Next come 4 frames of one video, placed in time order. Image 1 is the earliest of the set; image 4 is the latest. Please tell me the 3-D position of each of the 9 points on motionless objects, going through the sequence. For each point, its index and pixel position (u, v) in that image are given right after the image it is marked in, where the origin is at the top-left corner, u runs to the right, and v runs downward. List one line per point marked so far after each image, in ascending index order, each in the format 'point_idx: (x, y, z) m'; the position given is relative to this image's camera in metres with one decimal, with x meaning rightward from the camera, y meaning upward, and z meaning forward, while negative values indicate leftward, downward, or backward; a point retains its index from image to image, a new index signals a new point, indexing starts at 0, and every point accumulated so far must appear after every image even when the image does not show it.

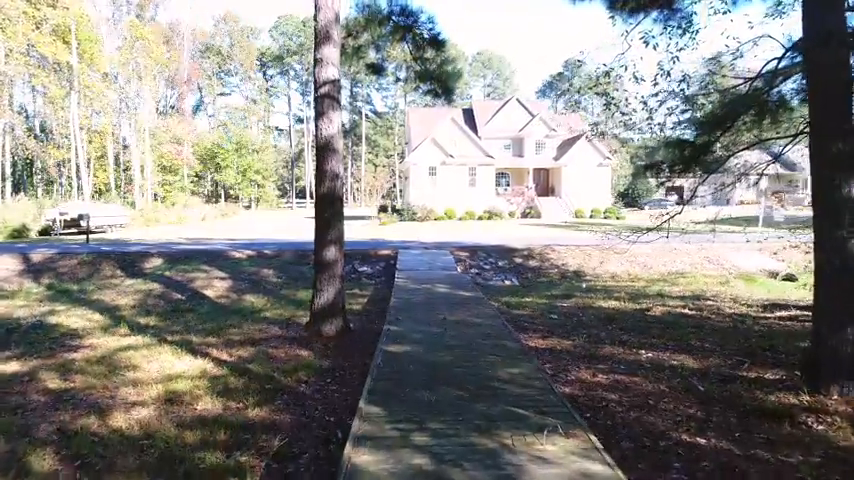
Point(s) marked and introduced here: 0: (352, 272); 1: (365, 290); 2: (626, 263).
0: (-1.5, -0.6, +11.9) m
1: (-1.1, -0.9, +10.4) m
2: (+4.3, -0.5, +12.8) m
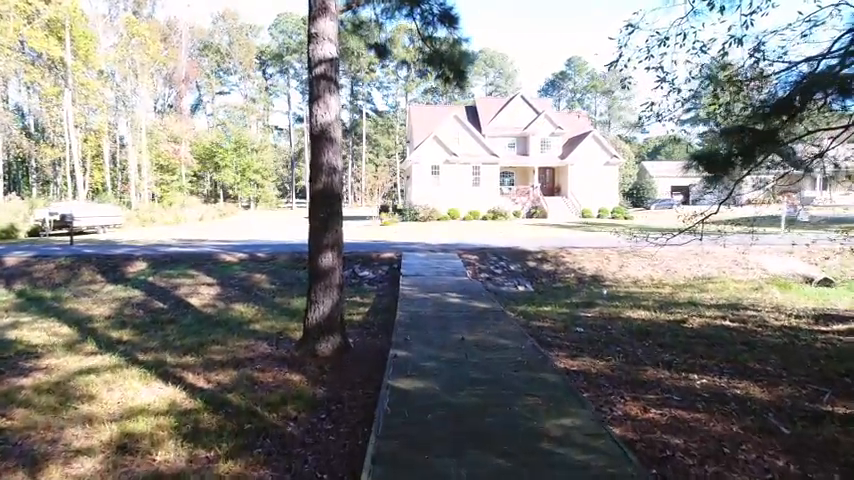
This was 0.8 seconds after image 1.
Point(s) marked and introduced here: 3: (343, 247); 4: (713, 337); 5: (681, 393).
0: (-1.4, -0.7, +11.0) m
1: (-1.0, -1.0, +9.4) m
2: (+4.5, -0.5, +11.8) m
3: (-0.8, -0.1, +5.9) m
4: (+3.3, -1.1, +6.7) m
5: (+2.1, -1.3, +4.8) m
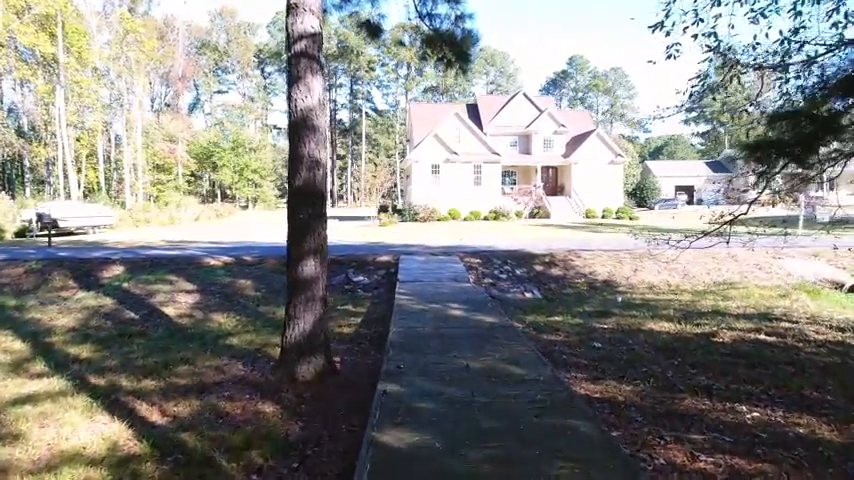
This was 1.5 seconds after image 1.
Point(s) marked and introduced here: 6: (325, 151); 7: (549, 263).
0: (-1.4, -0.7, +10.2) m
1: (-1.0, -1.0, +8.6) m
2: (+4.4, -0.6, +11.0) m
3: (-0.9, -0.1, +5.1) m
4: (+3.2, -1.1, +5.8) m
5: (+2.0, -1.3, +3.9) m
6: (-0.9, +0.7, +5.0) m
7: (+2.3, -0.4, +11.2) m
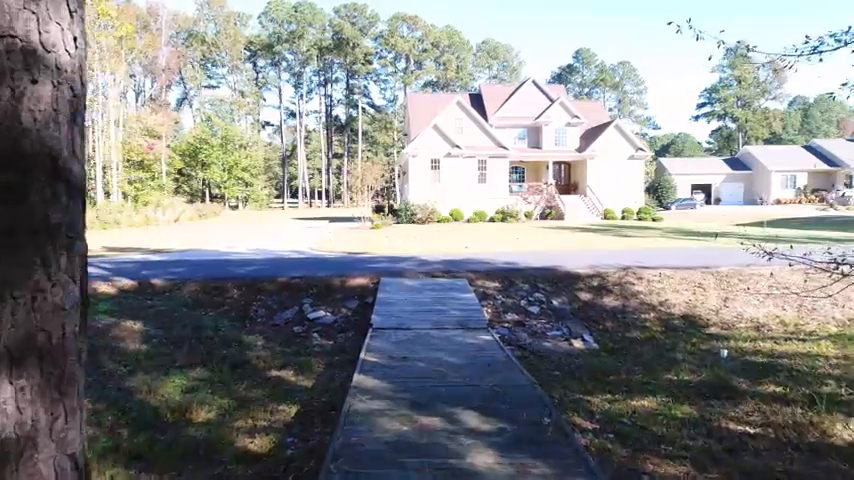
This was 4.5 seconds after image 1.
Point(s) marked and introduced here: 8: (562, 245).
0: (-1.5, -0.9, +6.7) m
1: (-1.1, -1.2, +5.1) m
2: (+4.4, -0.8, +7.5) m
3: (-0.9, -0.3, +1.6) m
4: (+3.2, -1.3, +2.3) m
5: (+2.0, -1.5, +0.4) m
6: (-1.0, +0.6, +1.5) m
7: (+2.3, -0.6, +7.7) m
8: (+3.0, -0.1, +12.7) m
